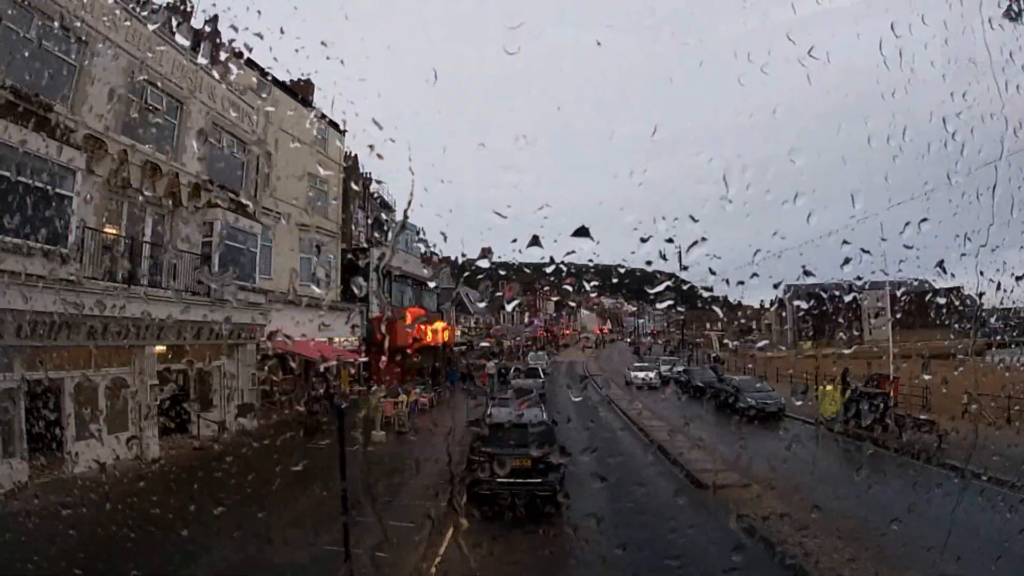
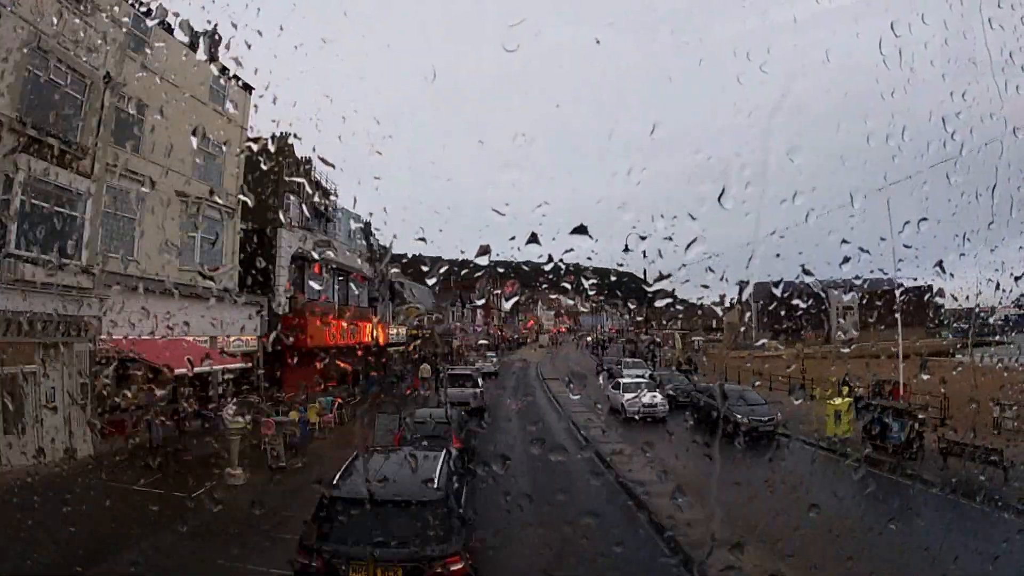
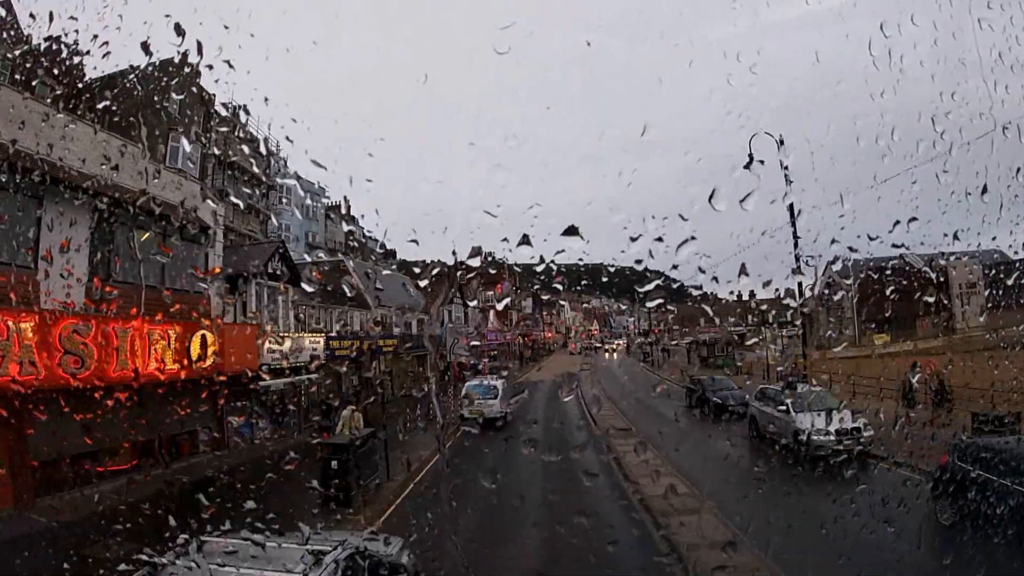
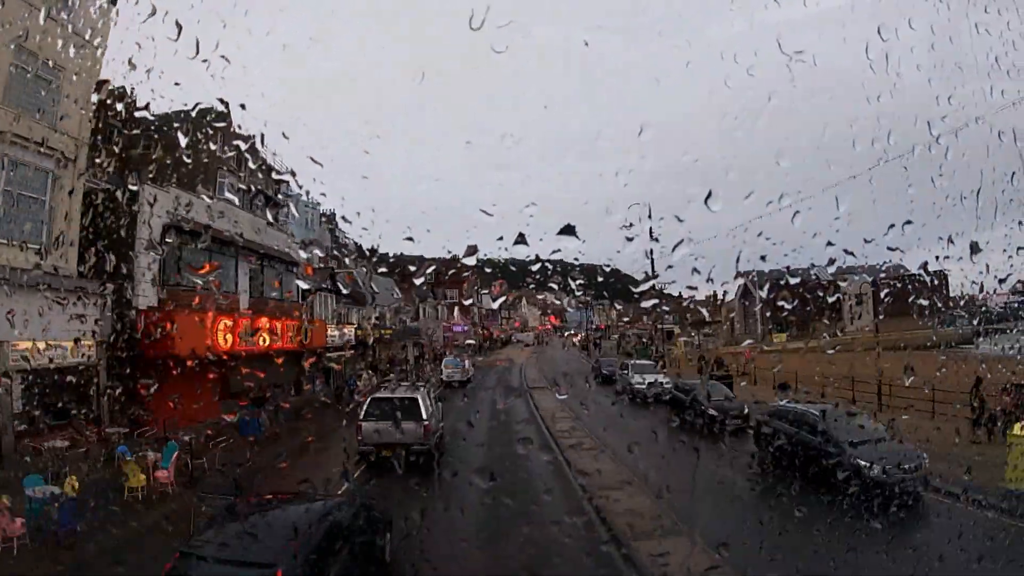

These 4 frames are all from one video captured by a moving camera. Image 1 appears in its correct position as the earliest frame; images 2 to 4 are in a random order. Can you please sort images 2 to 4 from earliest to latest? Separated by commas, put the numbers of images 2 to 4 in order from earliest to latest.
2, 4, 3
